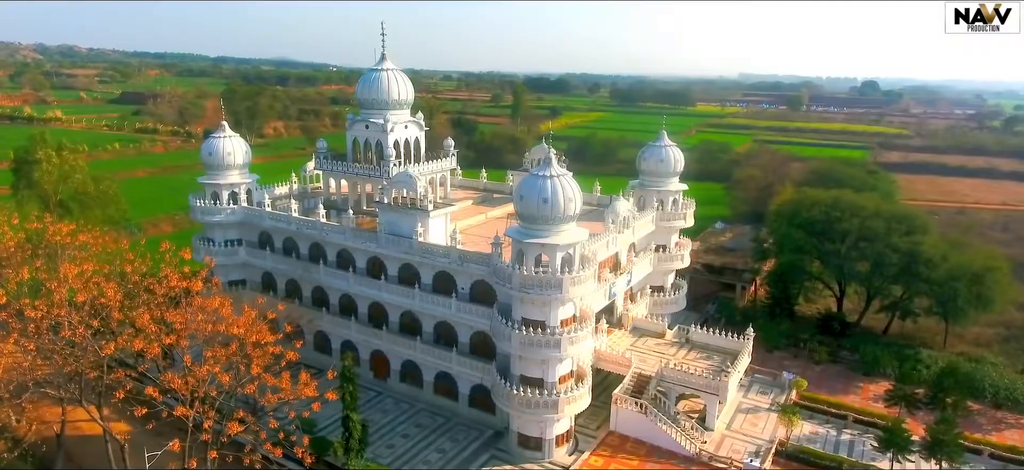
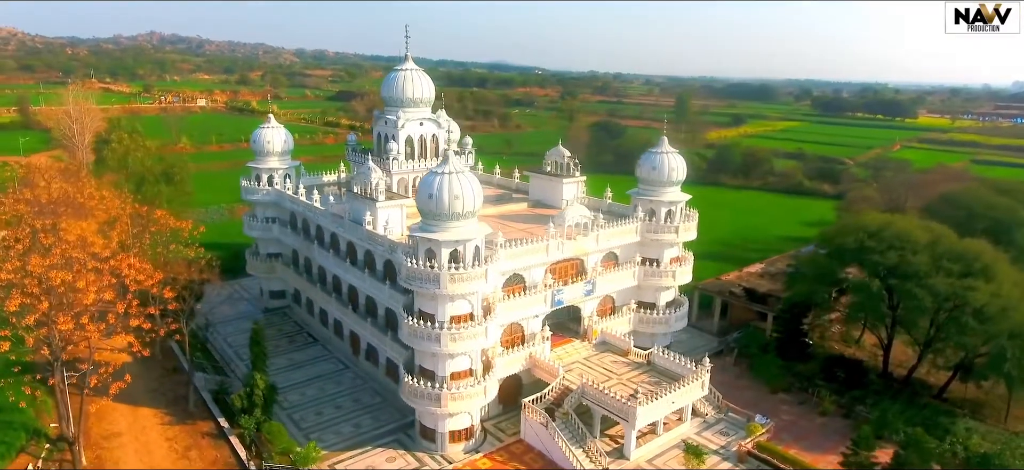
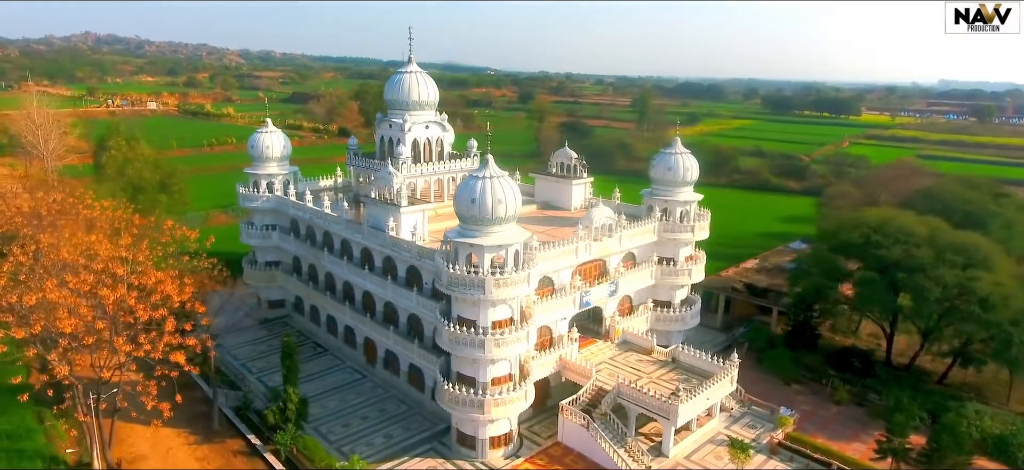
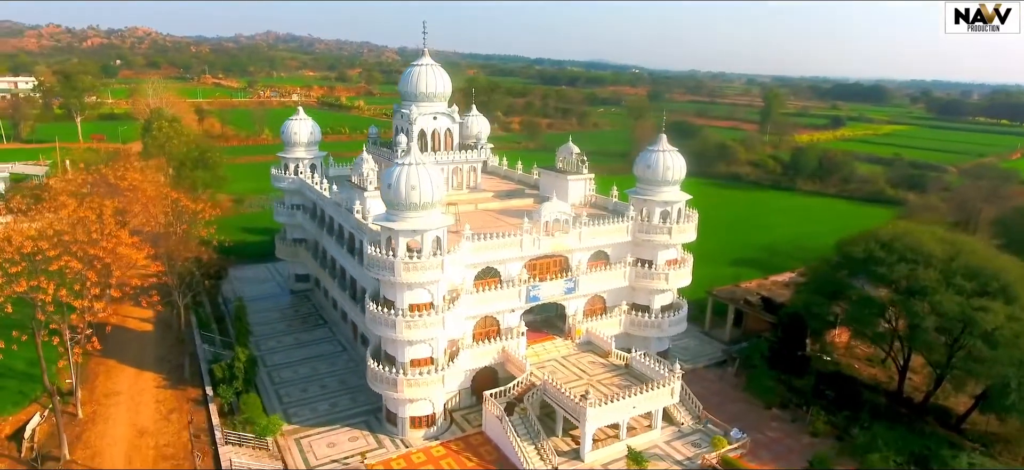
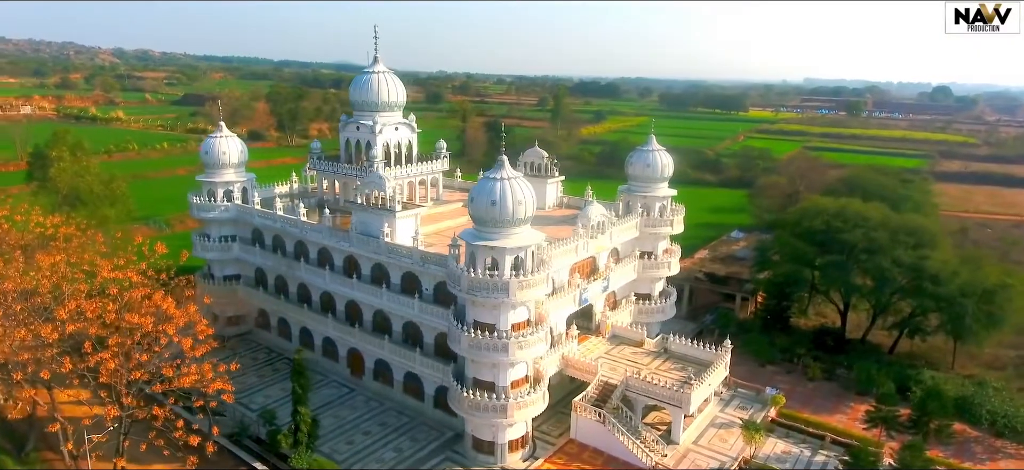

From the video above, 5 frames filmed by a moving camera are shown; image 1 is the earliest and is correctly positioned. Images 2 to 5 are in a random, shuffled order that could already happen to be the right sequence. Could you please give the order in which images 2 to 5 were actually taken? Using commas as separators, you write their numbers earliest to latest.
5, 3, 2, 4
